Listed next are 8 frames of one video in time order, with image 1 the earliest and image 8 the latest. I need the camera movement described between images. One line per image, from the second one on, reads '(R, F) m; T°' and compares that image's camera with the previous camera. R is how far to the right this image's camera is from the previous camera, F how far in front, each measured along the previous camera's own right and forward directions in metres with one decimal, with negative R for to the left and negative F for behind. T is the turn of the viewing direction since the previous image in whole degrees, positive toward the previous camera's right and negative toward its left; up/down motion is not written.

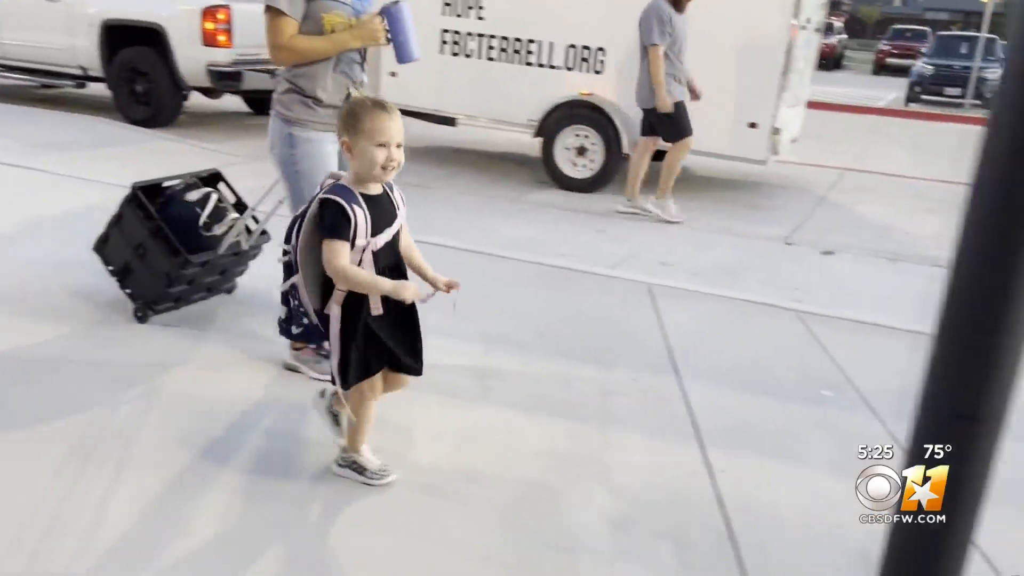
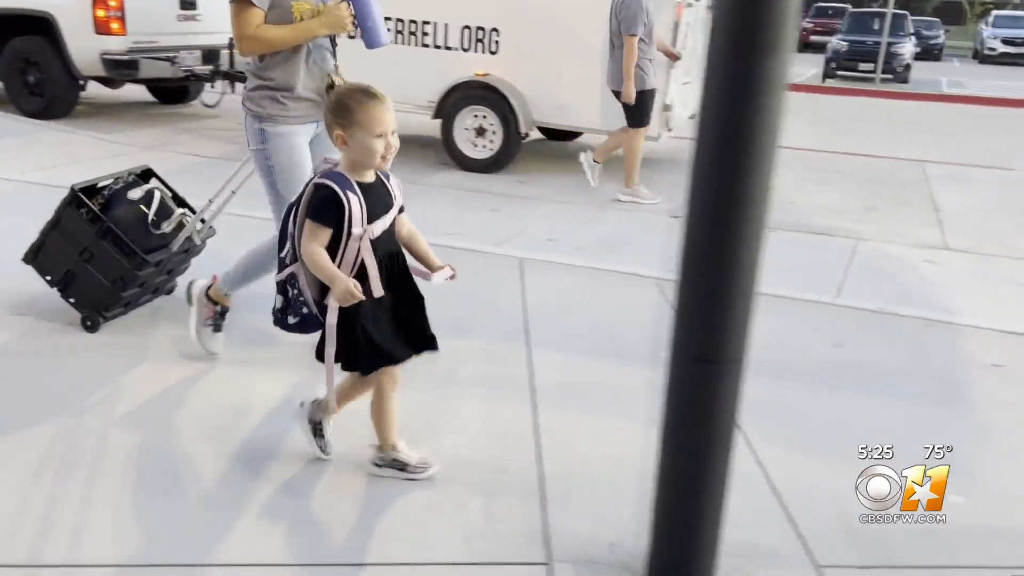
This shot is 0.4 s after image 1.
(+0.5, -0.1) m; +3°
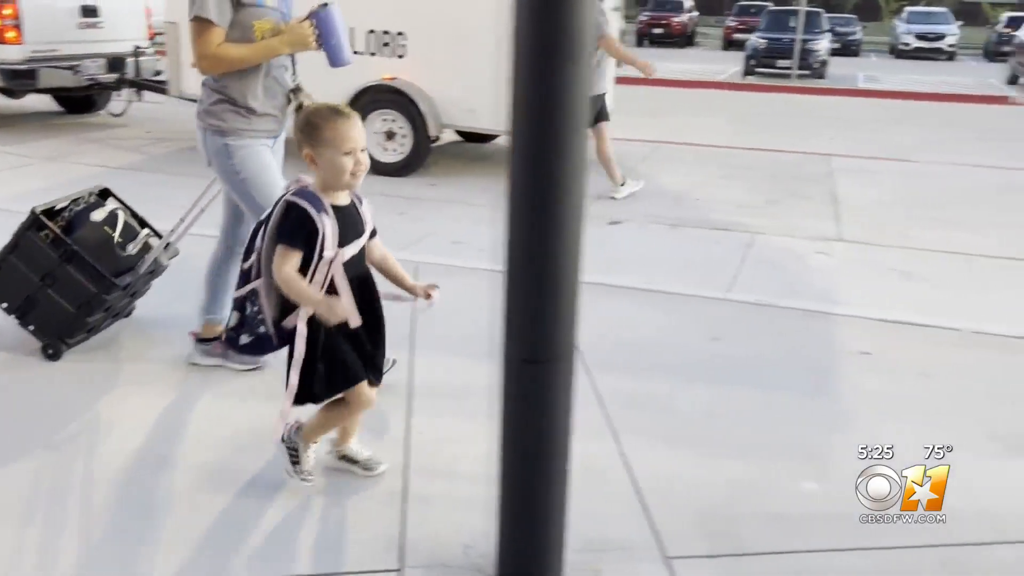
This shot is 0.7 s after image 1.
(+0.3, 0.0) m; +4°
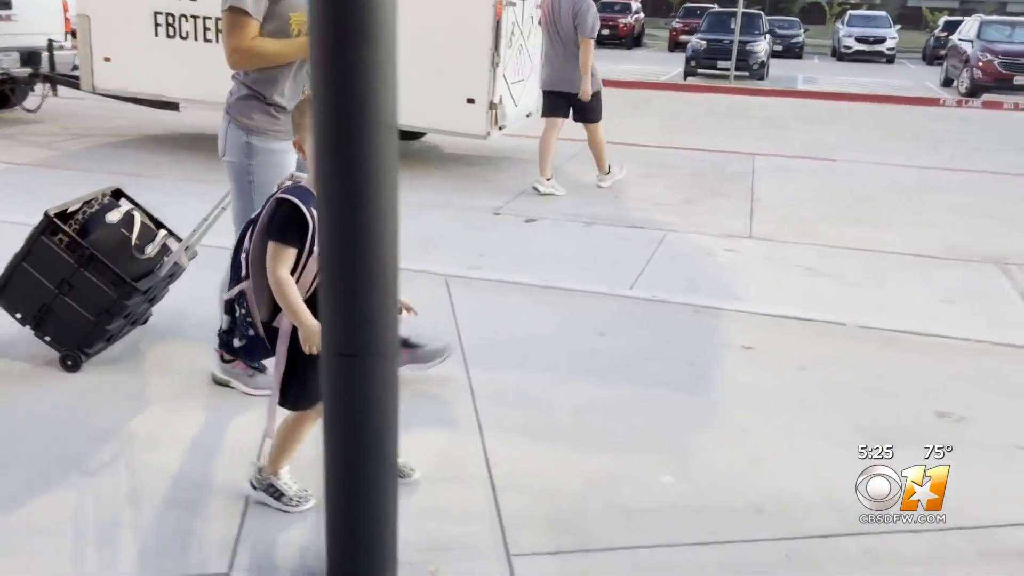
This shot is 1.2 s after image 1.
(+0.4, 0.0) m; +3°
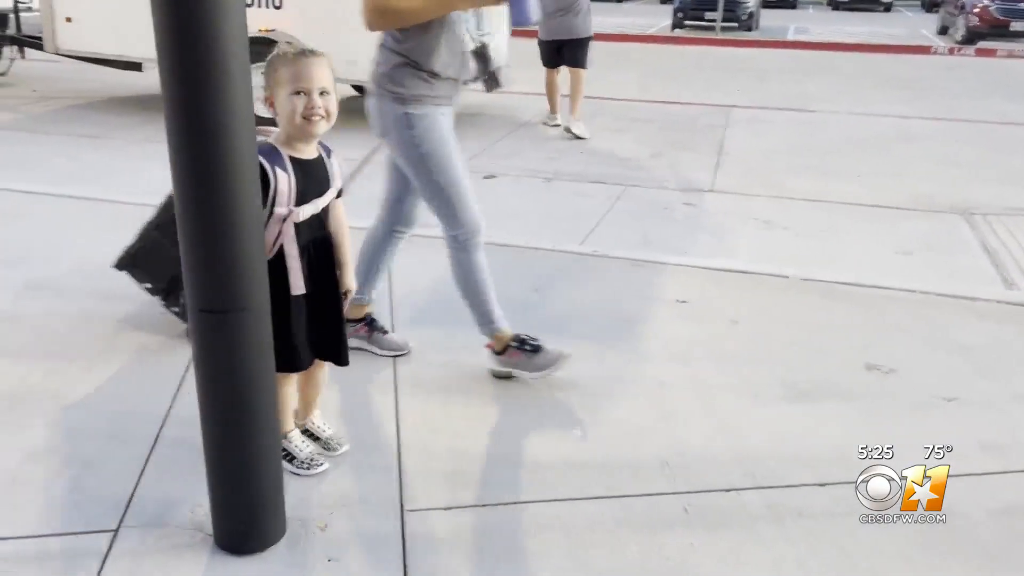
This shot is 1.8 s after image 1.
(+0.4, 0.0) m; 0°
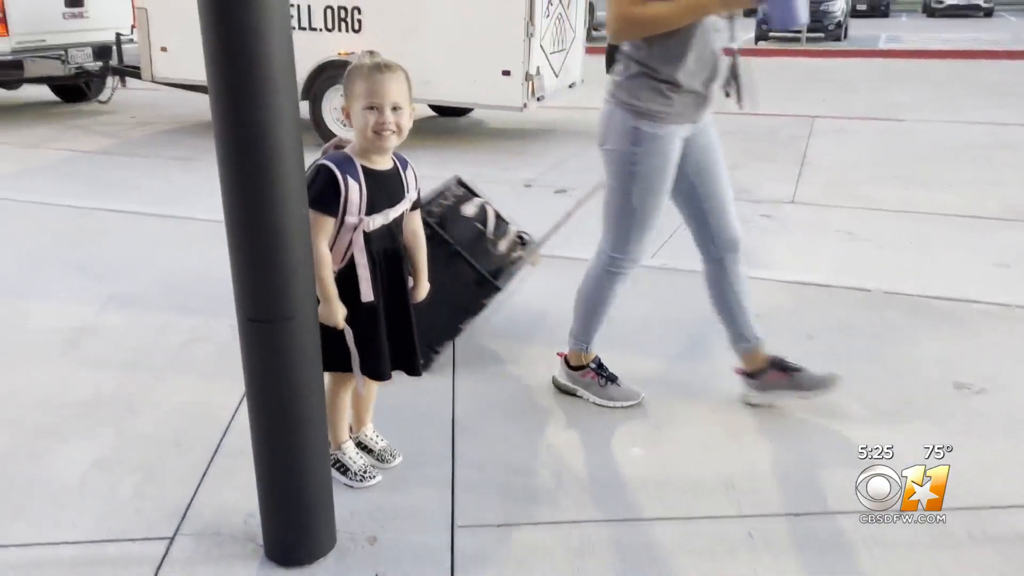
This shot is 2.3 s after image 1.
(+0.1, +0.1) m; -6°
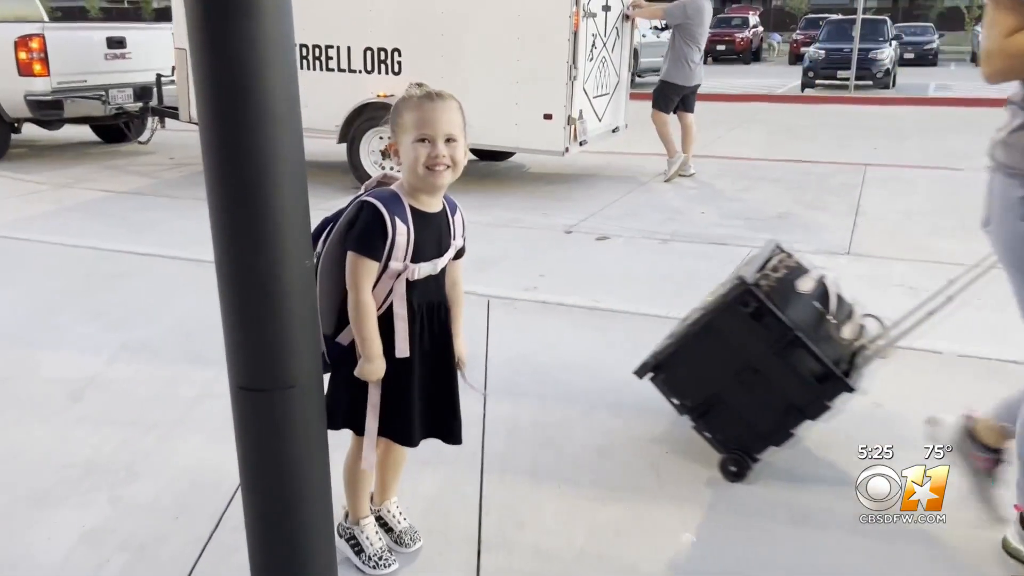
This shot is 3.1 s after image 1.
(0.0, +0.3) m; -3°
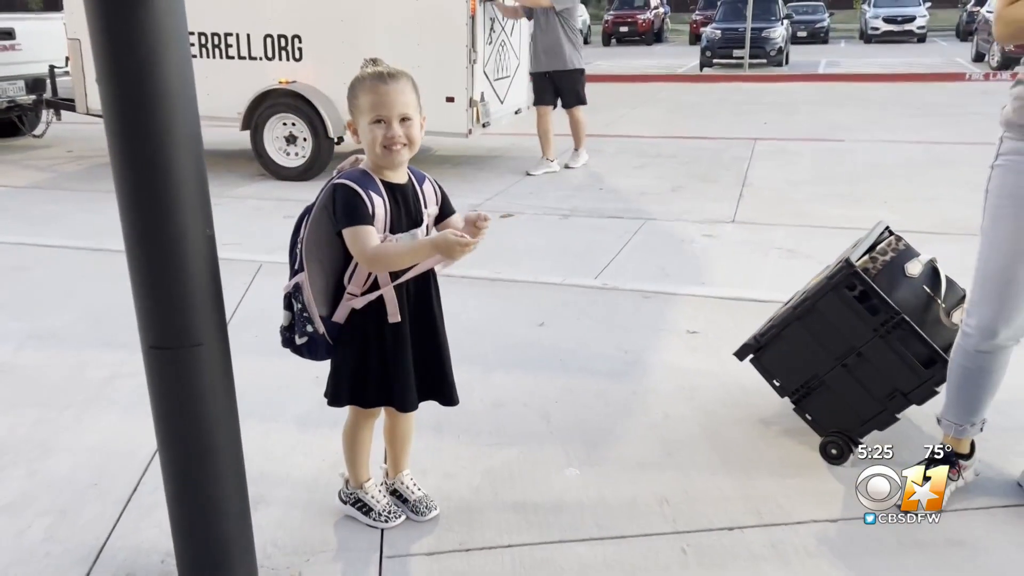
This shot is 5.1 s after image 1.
(+0.1, -0.3) m; +6°
